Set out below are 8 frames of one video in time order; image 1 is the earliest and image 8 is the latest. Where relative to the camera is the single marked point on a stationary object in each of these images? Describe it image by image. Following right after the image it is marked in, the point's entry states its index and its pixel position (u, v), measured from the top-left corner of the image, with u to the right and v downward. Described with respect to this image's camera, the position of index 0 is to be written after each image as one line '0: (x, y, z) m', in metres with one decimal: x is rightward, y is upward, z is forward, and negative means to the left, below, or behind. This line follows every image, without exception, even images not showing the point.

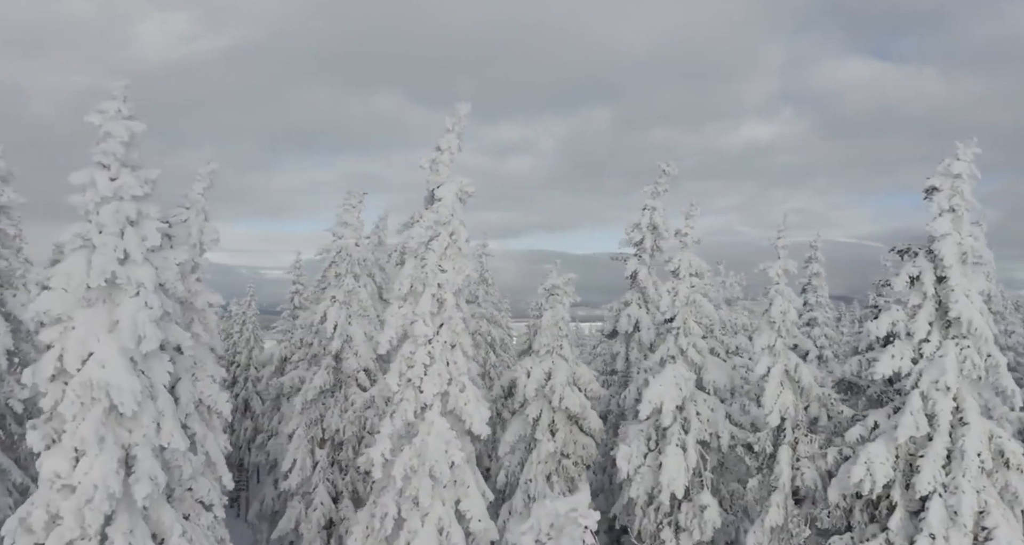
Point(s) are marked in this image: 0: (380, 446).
0: (-3.4, -4.5, +18.8) m
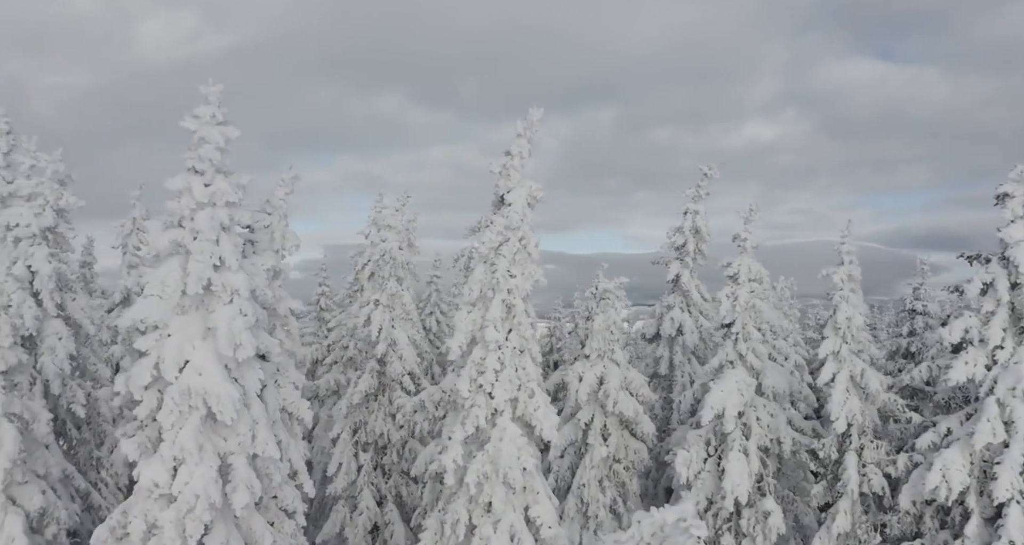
0: (-1.6, -4.7, +18.6) m
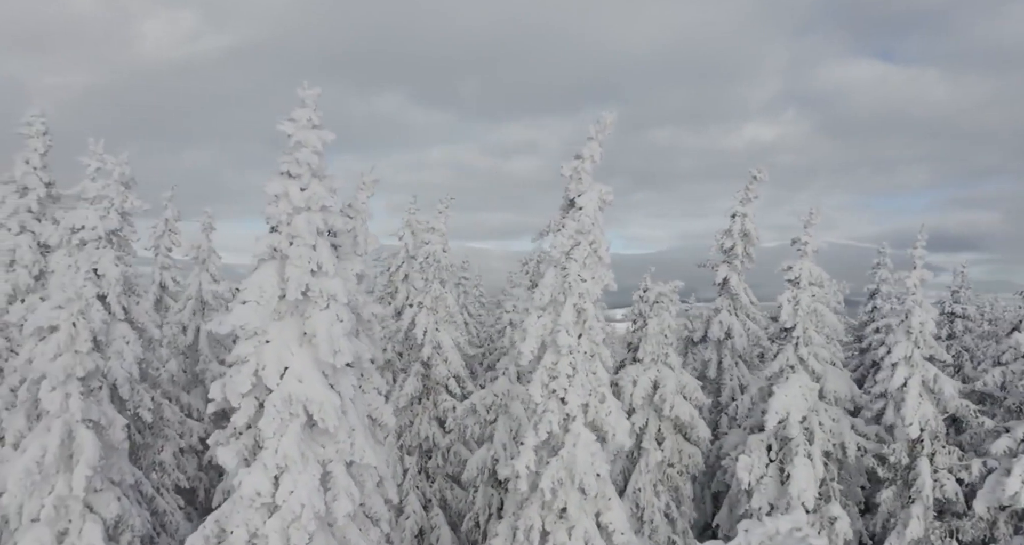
0: (+0.3, -4.8, +18.5) m
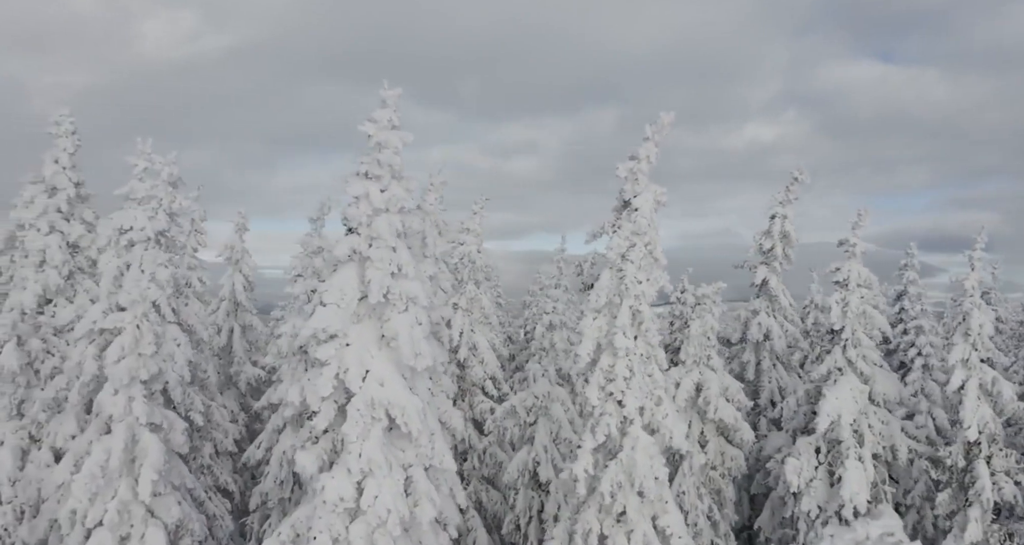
0: (+1.8, -4.8, +18.3) m
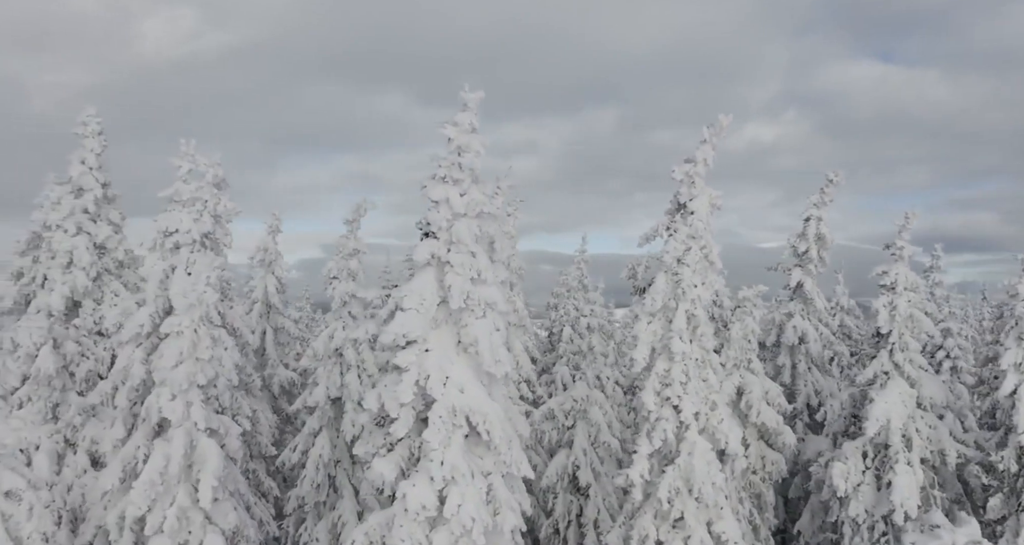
0: (+3.2, -4.9, +18.1) m
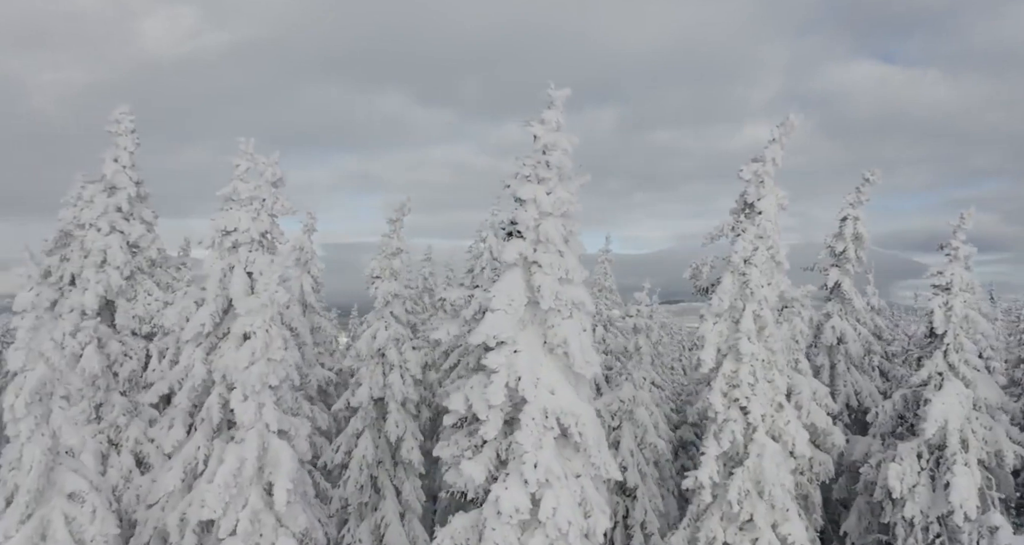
0: (+4.8, -4.9, +18.0) m
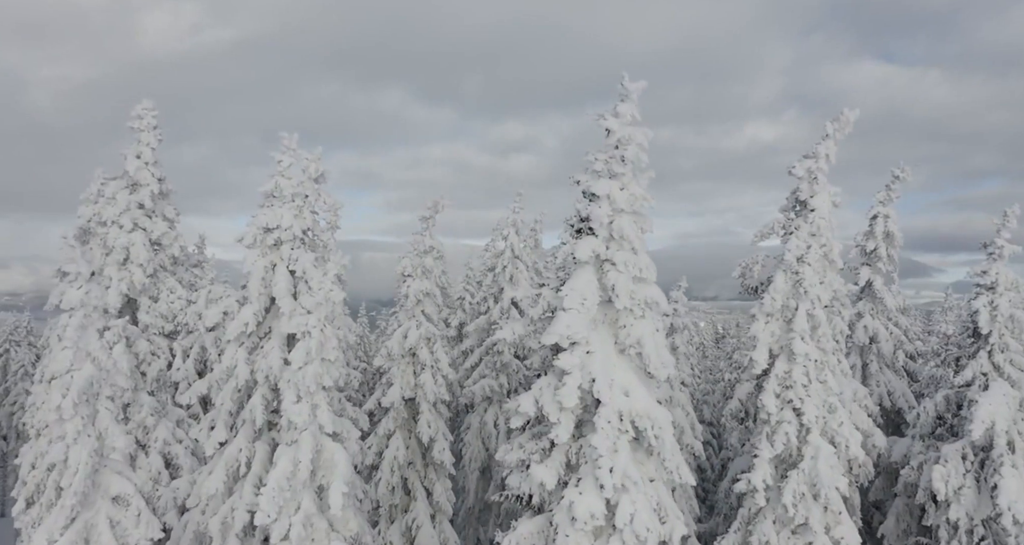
0: (+6.1, -4.9, +17.7) m
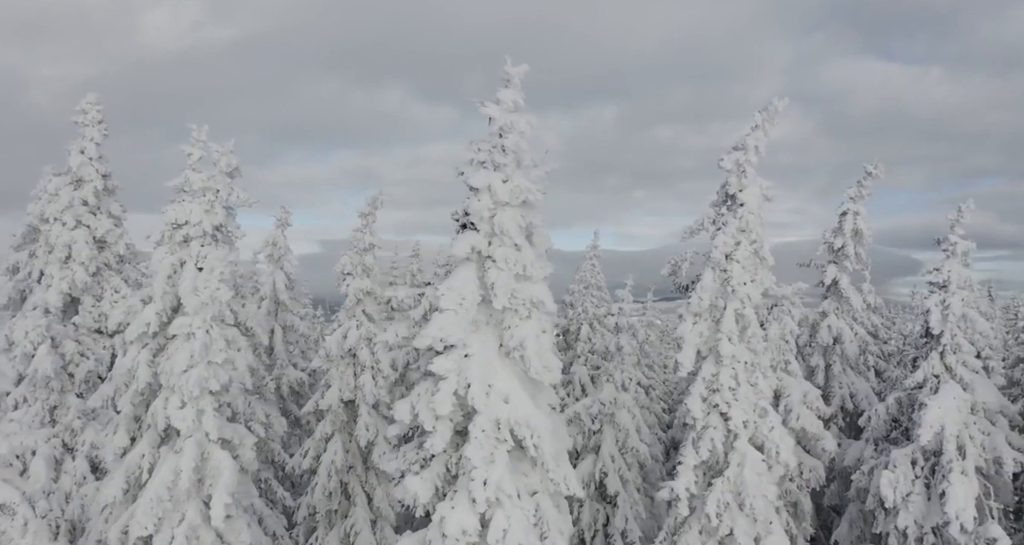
0: (+4.0, -4.8, +16.8) m
